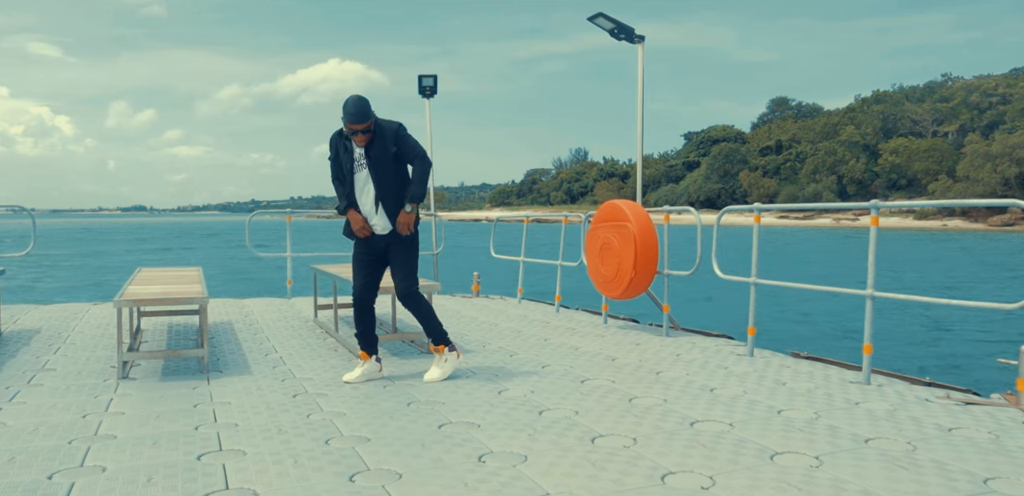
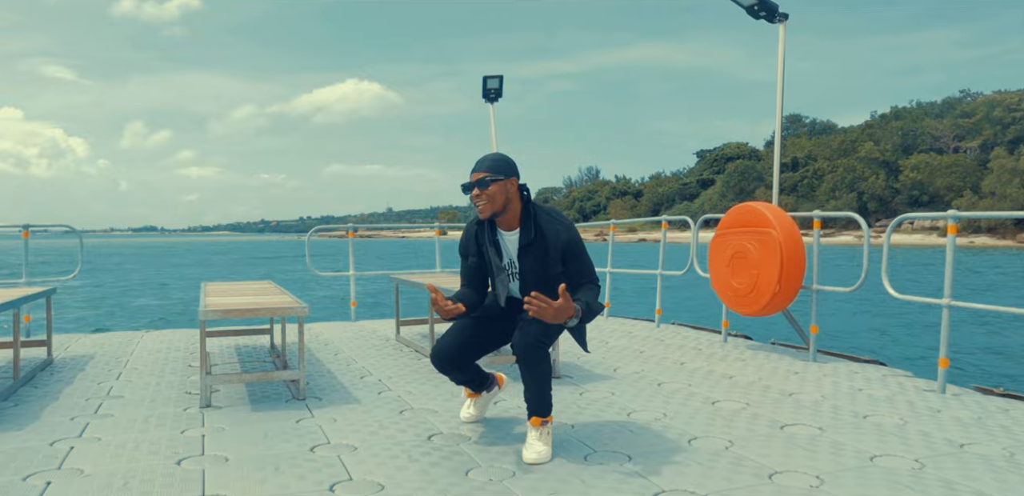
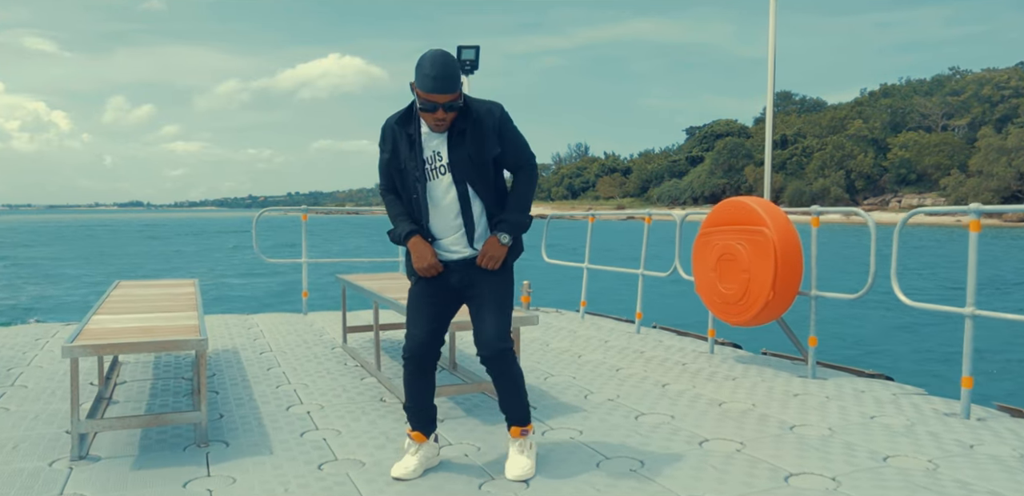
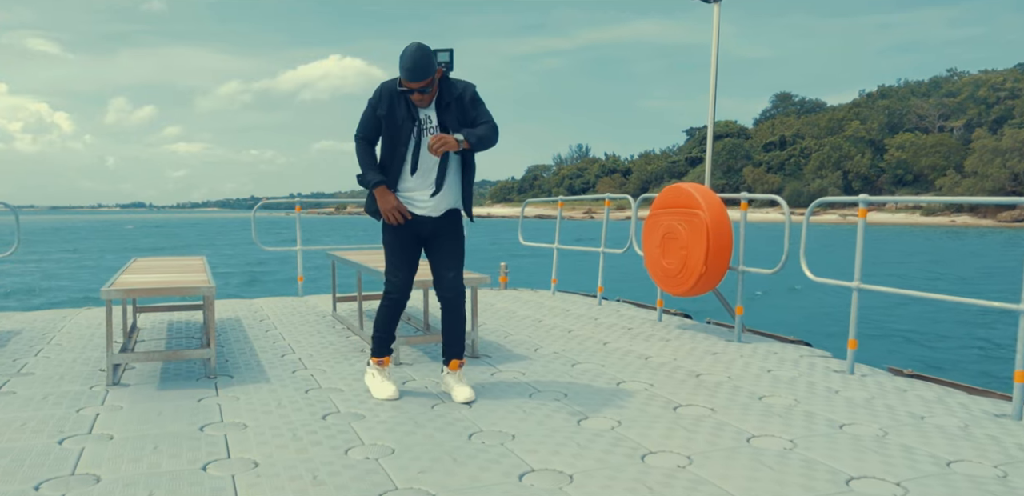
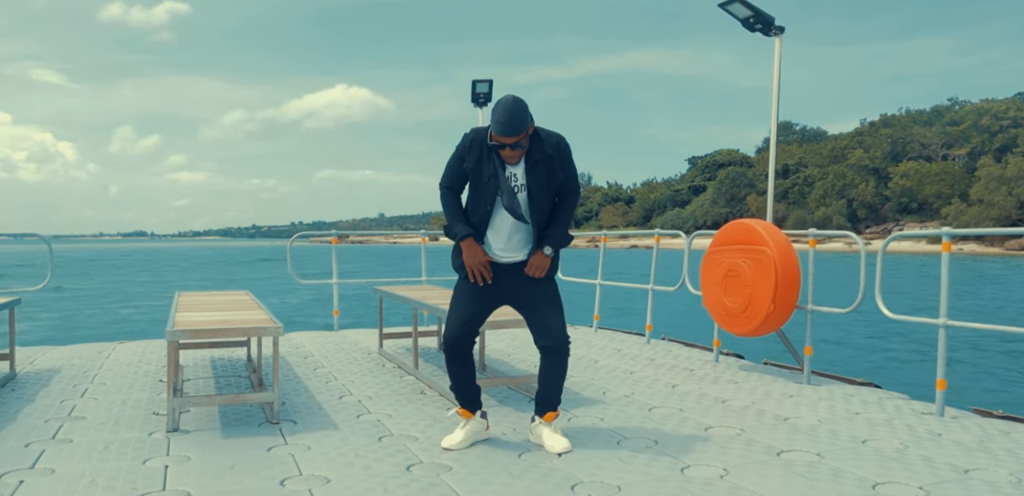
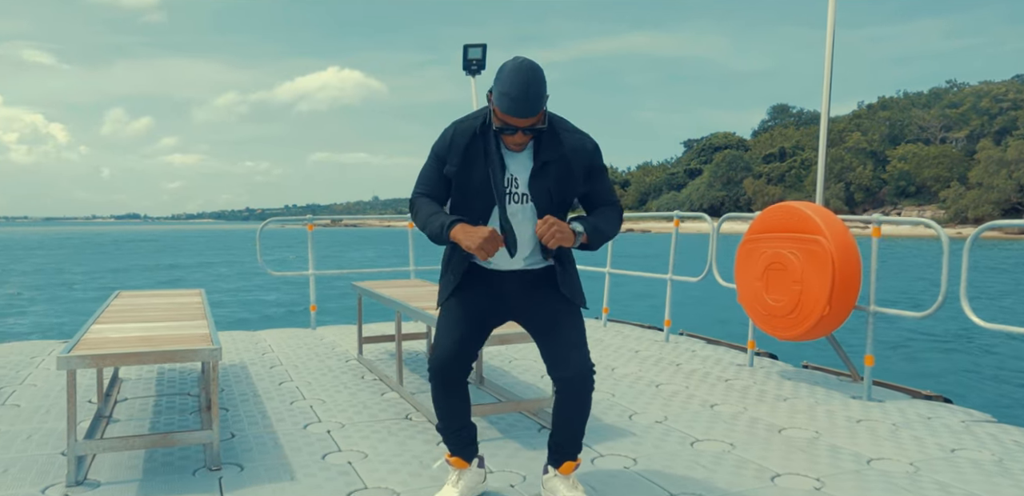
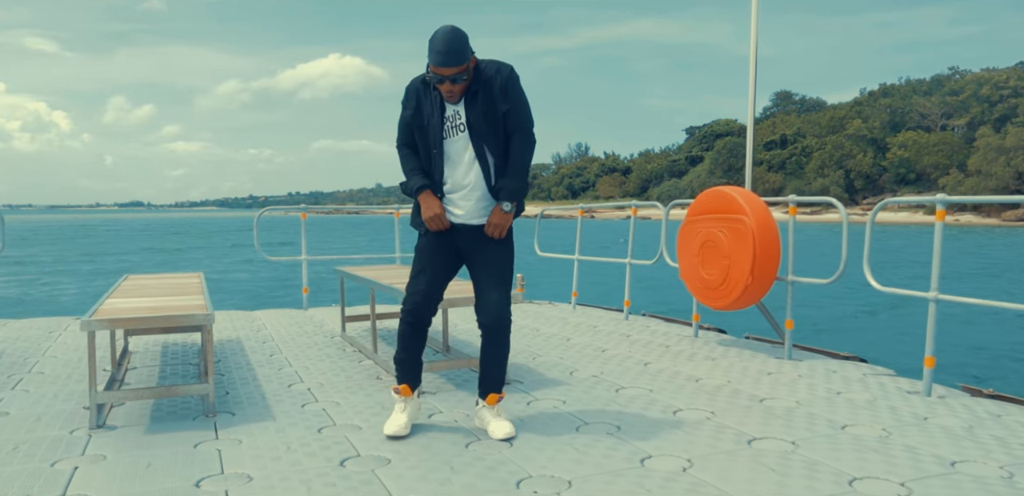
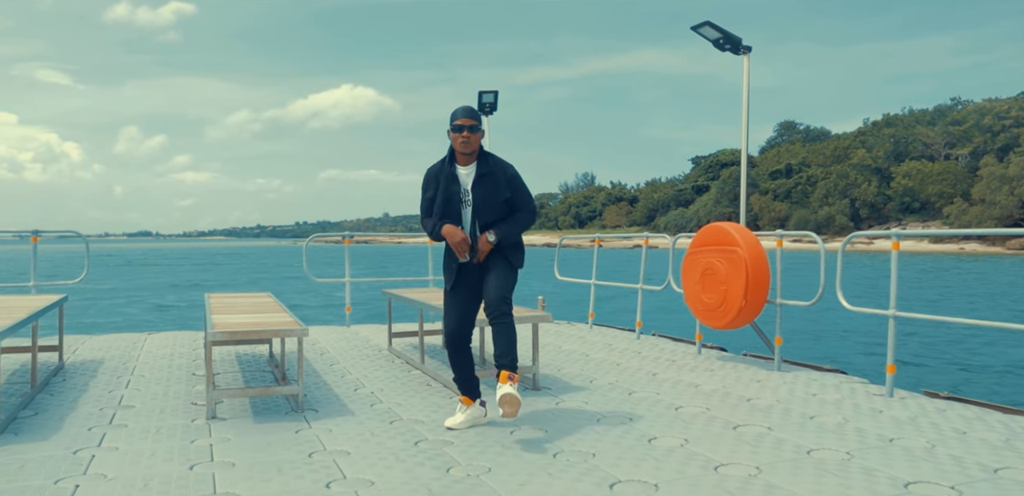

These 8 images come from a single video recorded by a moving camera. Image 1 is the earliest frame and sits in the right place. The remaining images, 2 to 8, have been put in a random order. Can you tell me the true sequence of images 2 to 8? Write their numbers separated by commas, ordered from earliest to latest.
4, 7, 3, 6, 5, 8, 2
